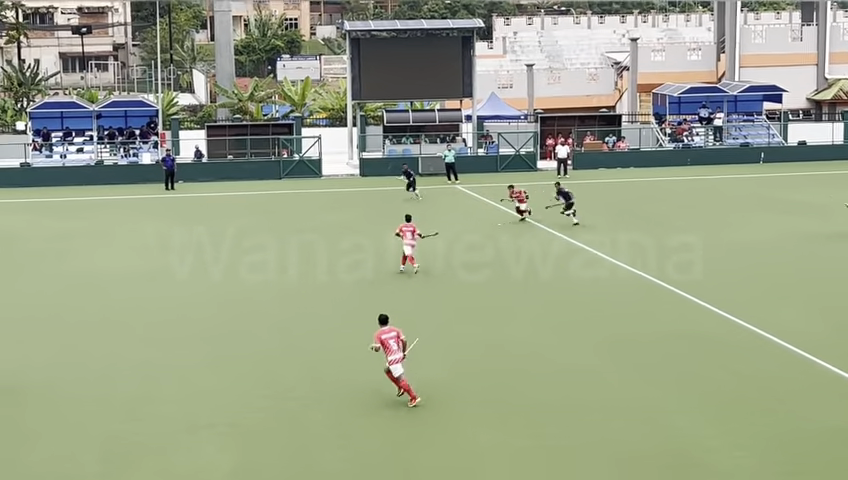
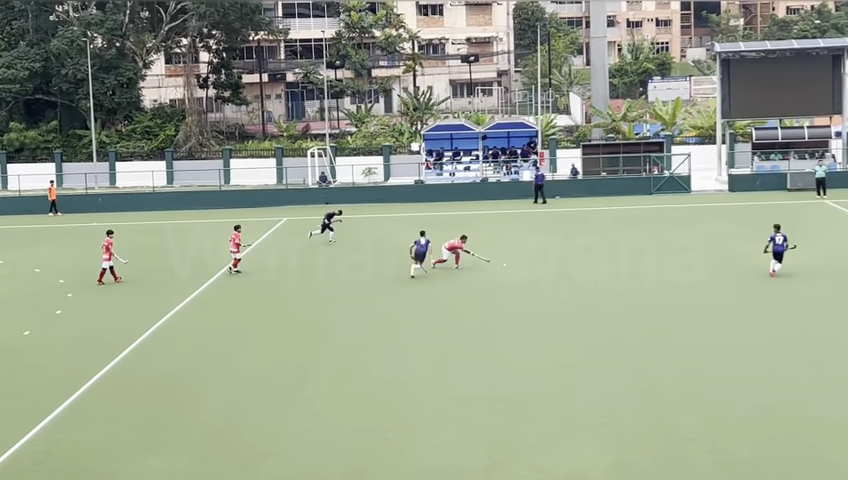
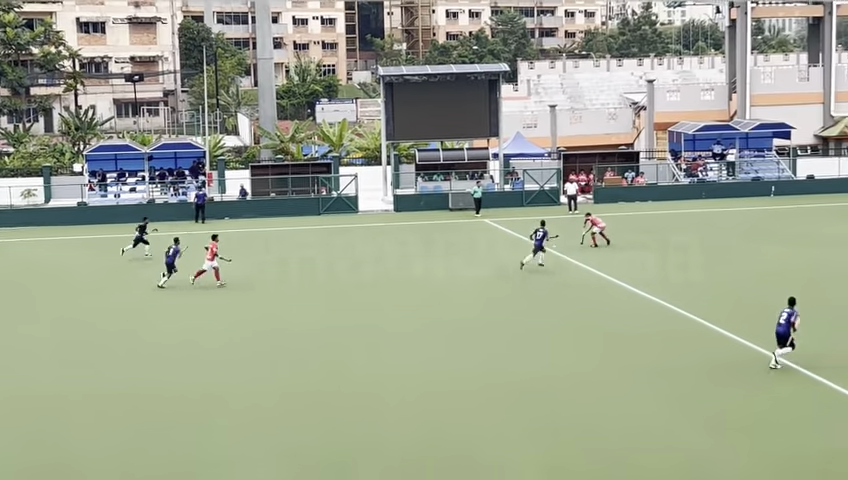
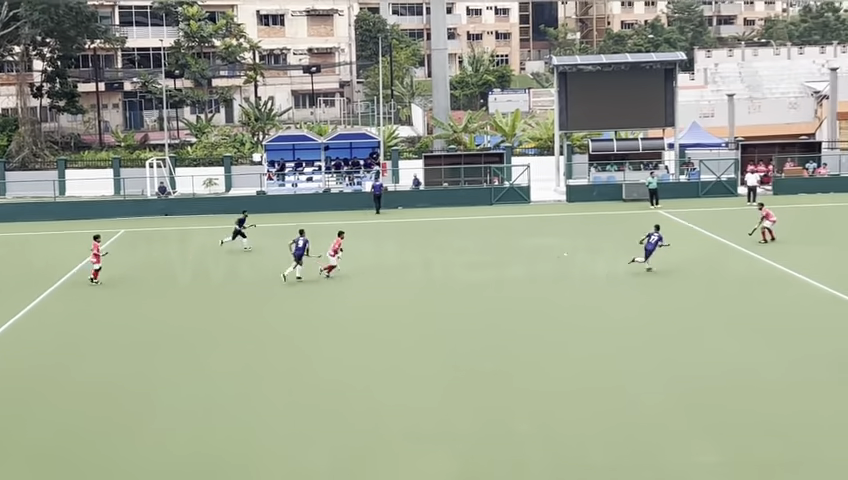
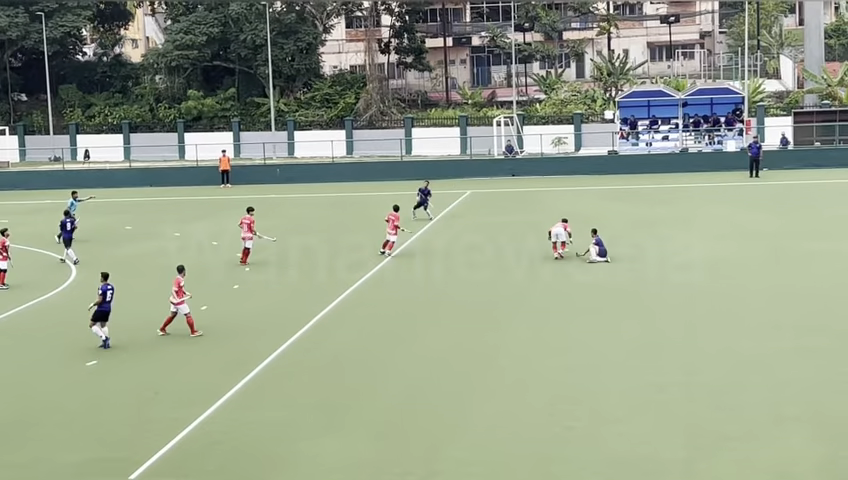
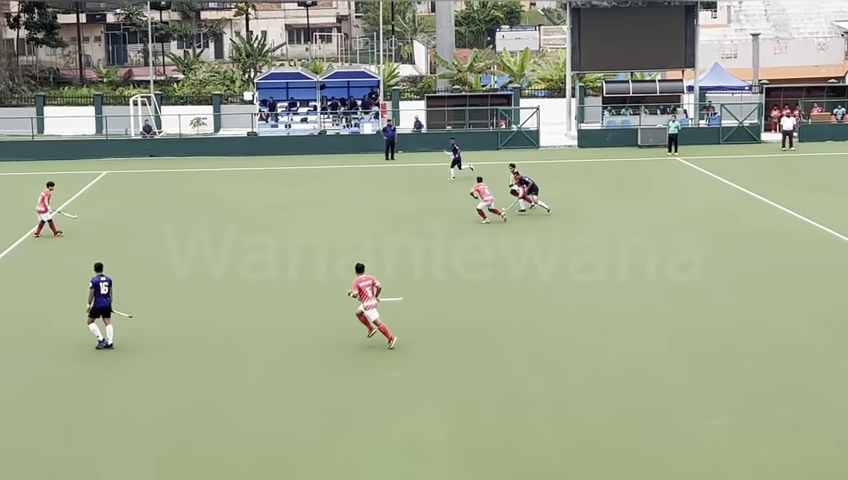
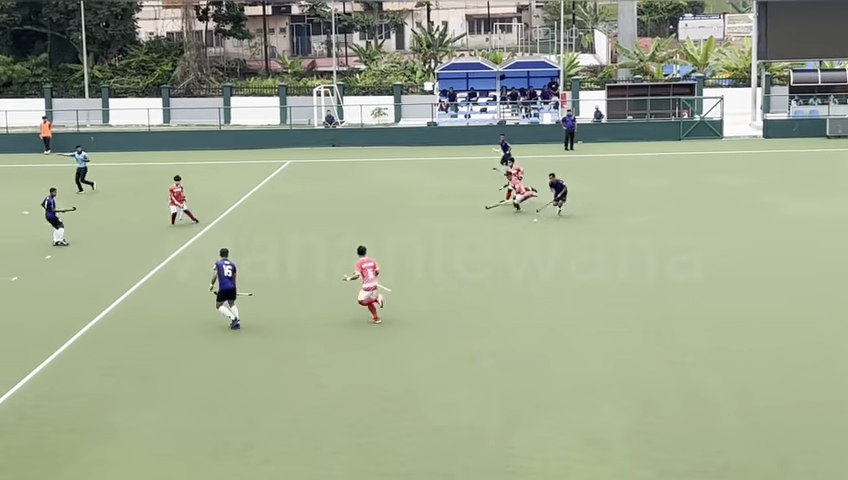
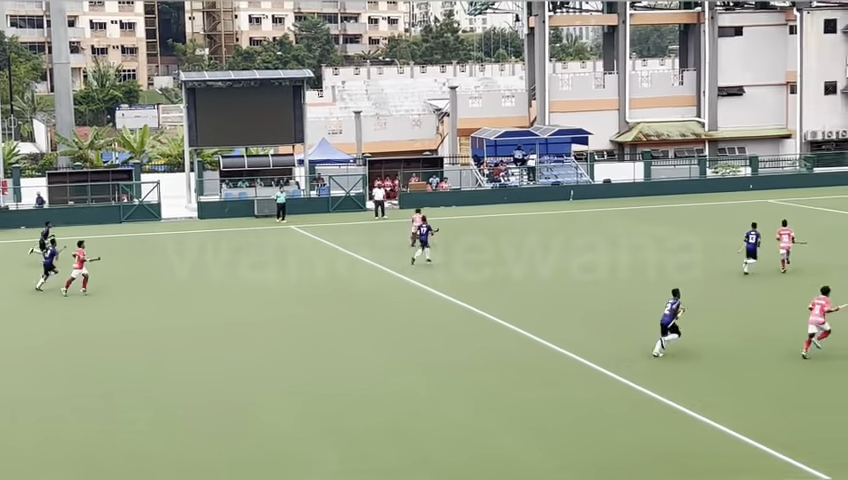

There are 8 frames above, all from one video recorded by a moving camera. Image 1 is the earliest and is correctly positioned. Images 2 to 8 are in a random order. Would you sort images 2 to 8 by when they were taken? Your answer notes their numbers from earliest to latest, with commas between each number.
6, 7, 5, 2, 4, 3, 8
